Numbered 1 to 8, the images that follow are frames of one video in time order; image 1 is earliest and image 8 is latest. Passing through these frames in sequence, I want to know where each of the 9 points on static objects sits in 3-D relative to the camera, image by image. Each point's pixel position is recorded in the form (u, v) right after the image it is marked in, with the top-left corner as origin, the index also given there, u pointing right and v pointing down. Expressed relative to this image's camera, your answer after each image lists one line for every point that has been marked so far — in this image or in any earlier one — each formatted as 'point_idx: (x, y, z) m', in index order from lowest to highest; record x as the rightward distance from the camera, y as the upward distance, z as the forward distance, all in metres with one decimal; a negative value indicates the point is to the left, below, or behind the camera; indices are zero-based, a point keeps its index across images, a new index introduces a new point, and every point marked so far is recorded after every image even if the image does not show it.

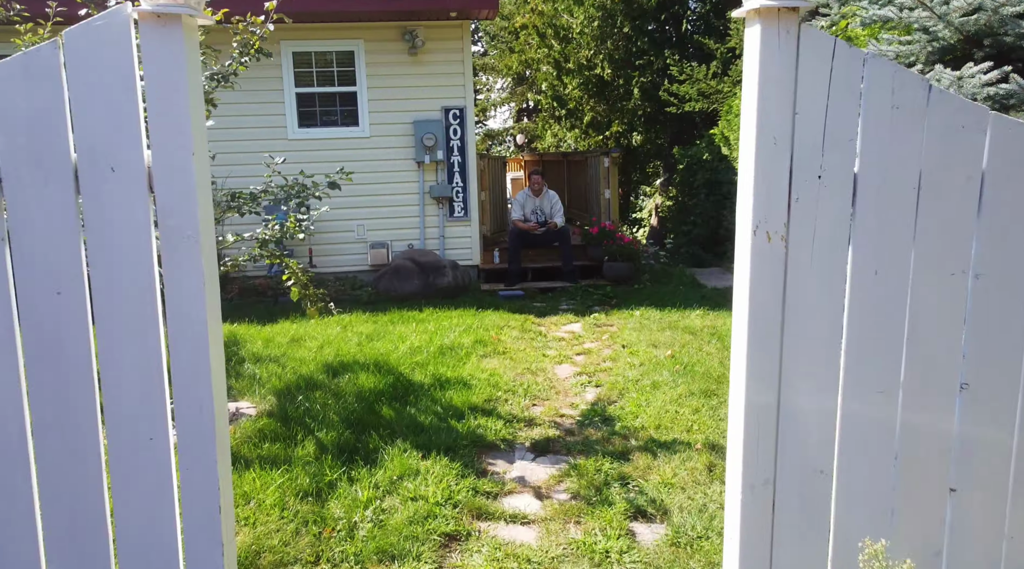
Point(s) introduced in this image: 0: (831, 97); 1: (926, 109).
0: (+0.7, +0.4, +1.6) m
1: (+0.9, +0.4, +1.6) m
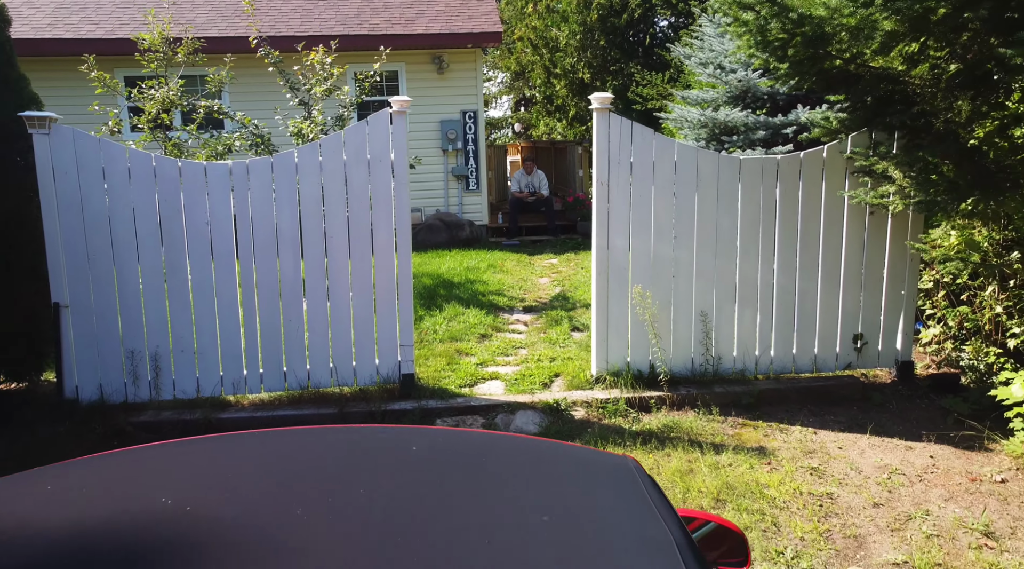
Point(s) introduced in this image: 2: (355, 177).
0: (+0.7, +0.9, +4.7) m
1: (+0.9, +0.9, +4.8) m
2: (-0.9, +0.7, +4.7) m
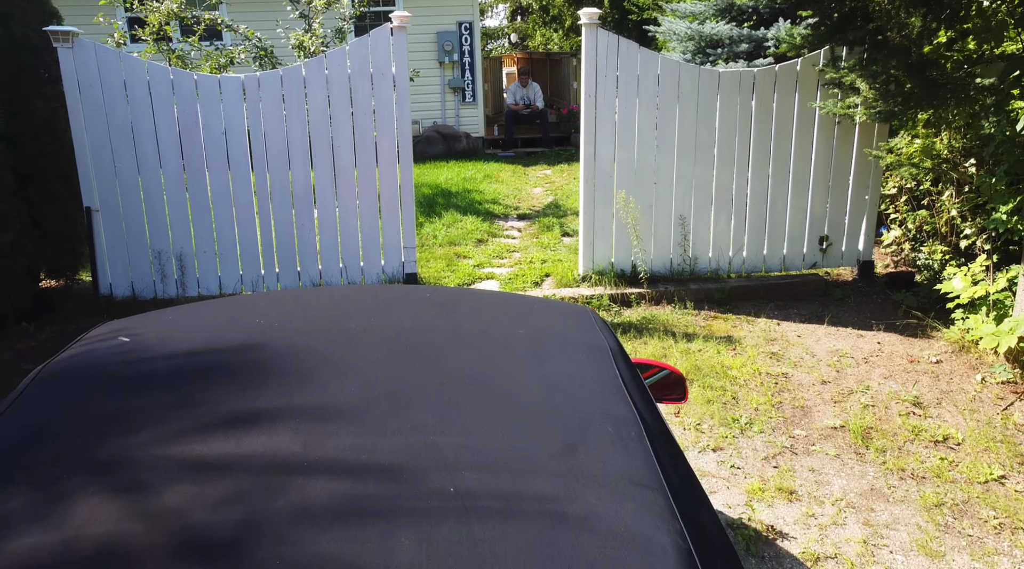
0: (+0.6, +1.5, +5.0) m
1: (+0.8, +1.5, +5.1) m
2: (-1.0, +1.3, +5.0) m
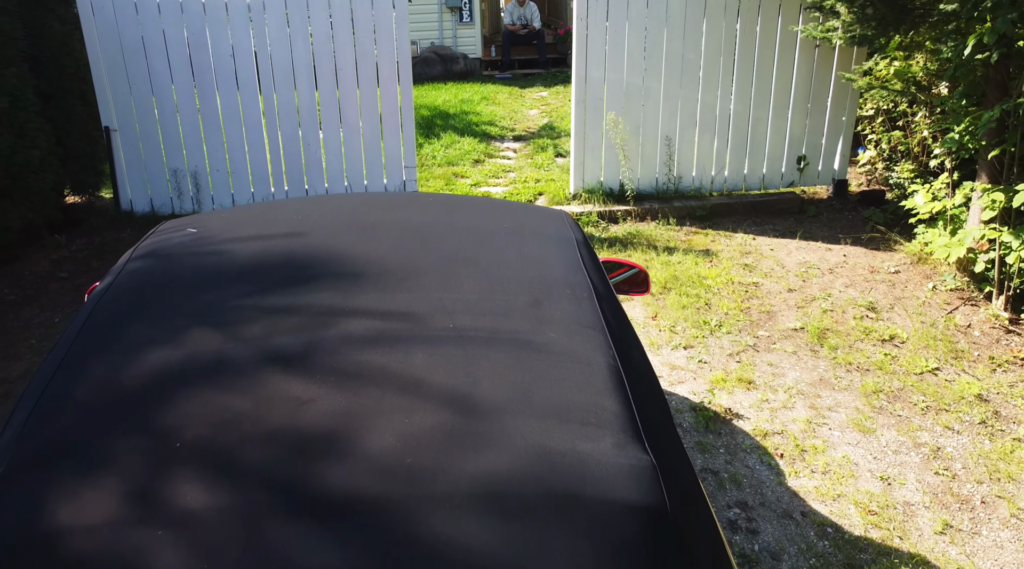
0: (+0.6, +2.1, +5.3) m
1: (+0.8, +2.1, +5.3) m
2: (-1.0, +1.8, +5.3) m
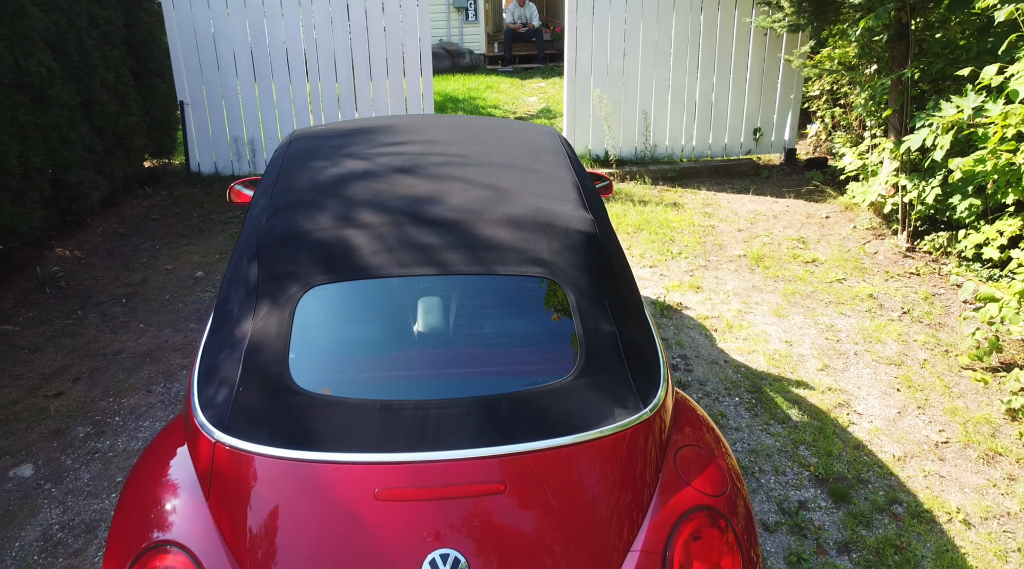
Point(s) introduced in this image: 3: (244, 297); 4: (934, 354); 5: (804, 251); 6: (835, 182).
0: (+0.6, +2.5, +6.4) m
1: (+0.8, +2.5, +6.4) m
2: (-1.0, +2.3, +6.4) m
3: (-0.7, 0.0, +2.1) m
4: (+2.2, -0.4, +4.0) m
5: (+2.0, +0.2, +5.4) m
6: (+2.7, +0.9, +6.6) m
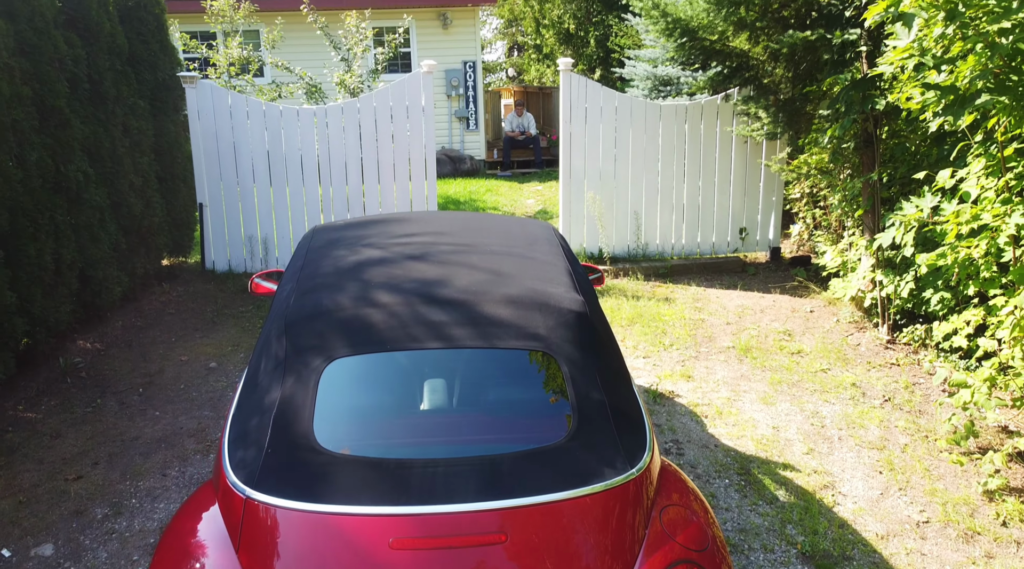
0: (+0.6, +1.7, +6.9) m
1: (+0.8, +1.7, +7.0) m
2: (-1.0, +1.5, +6.9) m
3: (-0.7, -0.3, +2.3) m
4: (+2.2, -0.8, +4.2) m
5: (+2.0, -0.4, +5.7) m
6: (+2.7, +0.1, +6.9) m
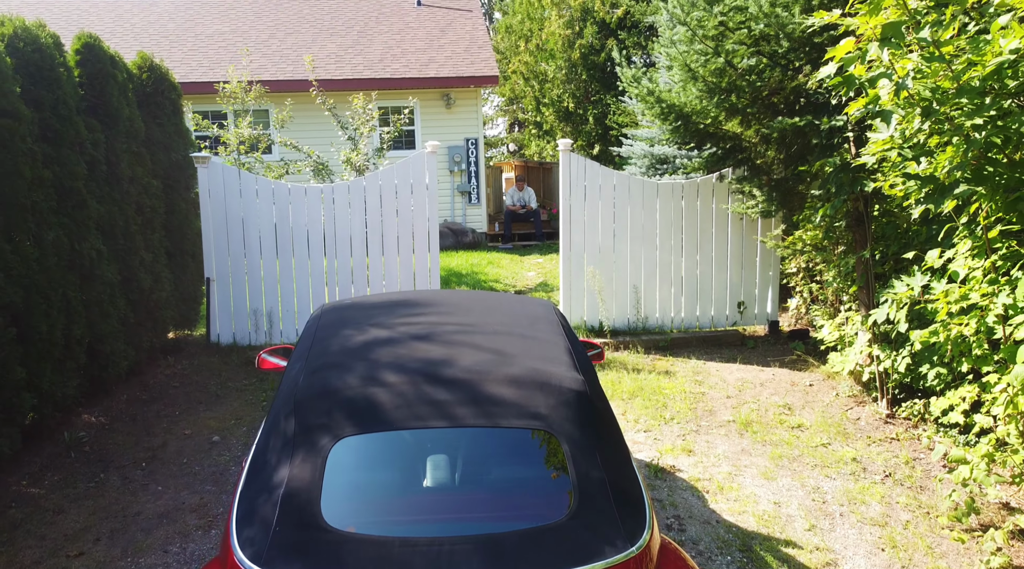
0: (+0.6, +1.1, +7.1) m
1: (+0.8, +1.0, +7.2) m
2: (-1.0, +0.8, +7.1) m
3: (-0.7, -0.5, +2.4) m
4: (+2.2, -1.2, +4.2) m
5: (+2.0, -1.0, +5.7) m
6: (+2.7, -0.6, +7.0) m
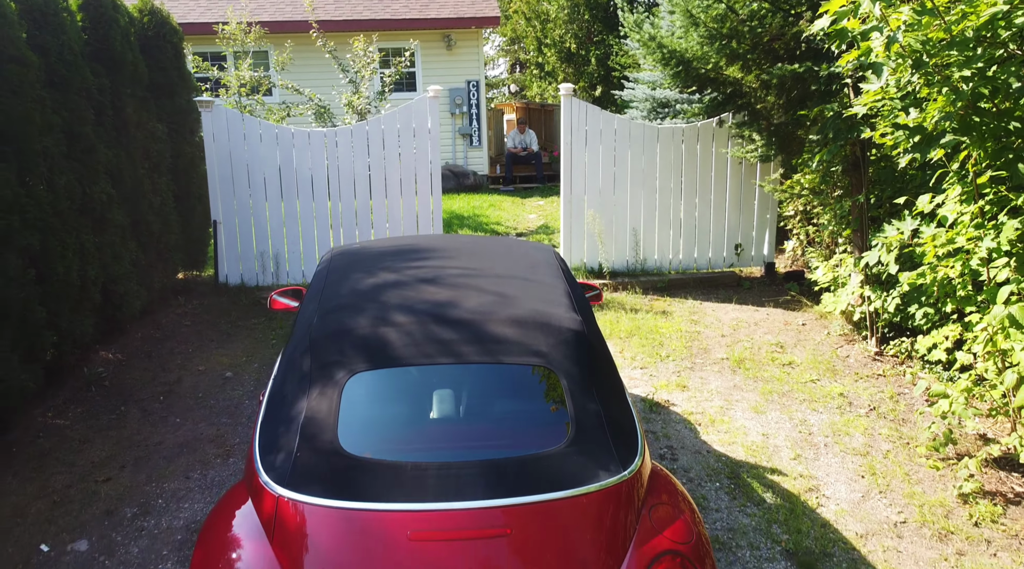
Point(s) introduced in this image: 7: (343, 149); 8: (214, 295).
0: (+0.6, +1.6, +7.2) m
1: (+0.8, +1.6, +7.2) m
2: (-1.0, +1.3, +7.2) m
3: (-0.7, -0.3, +2.6) m
4: (+2.2, -0.9, +4.4) m
5: (+2.0, -0.5, +5.9) m
6: (+2.7, -0.1, +7.1) m
7: (-1.5, +1.3, +7.1) m
8: (-2.7, -0.1, +7.1) m
